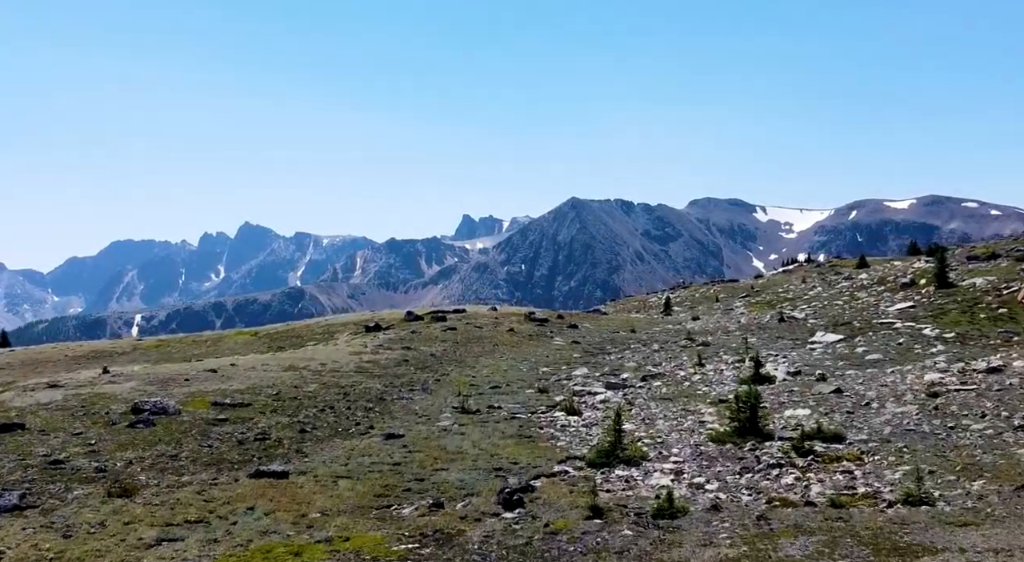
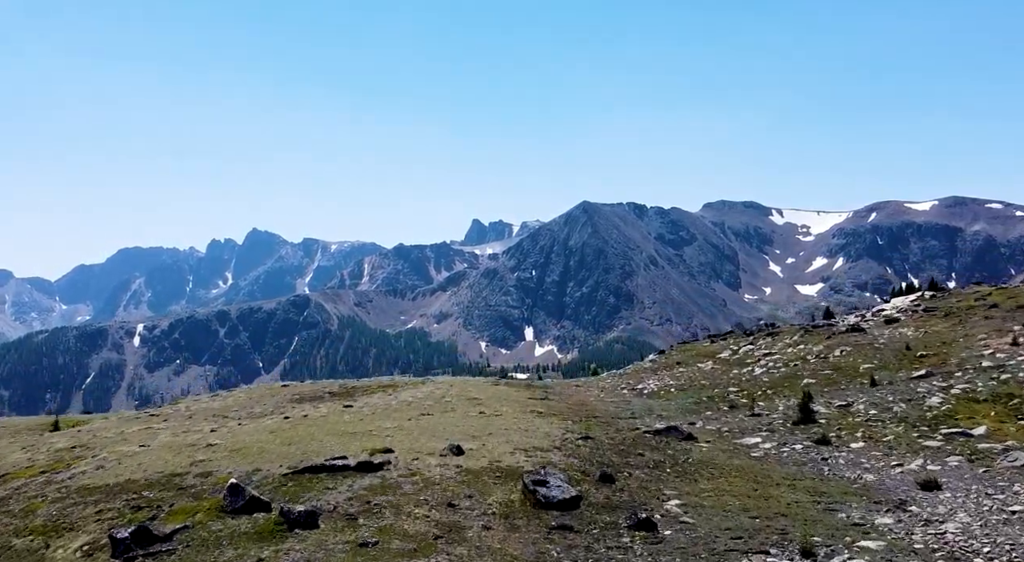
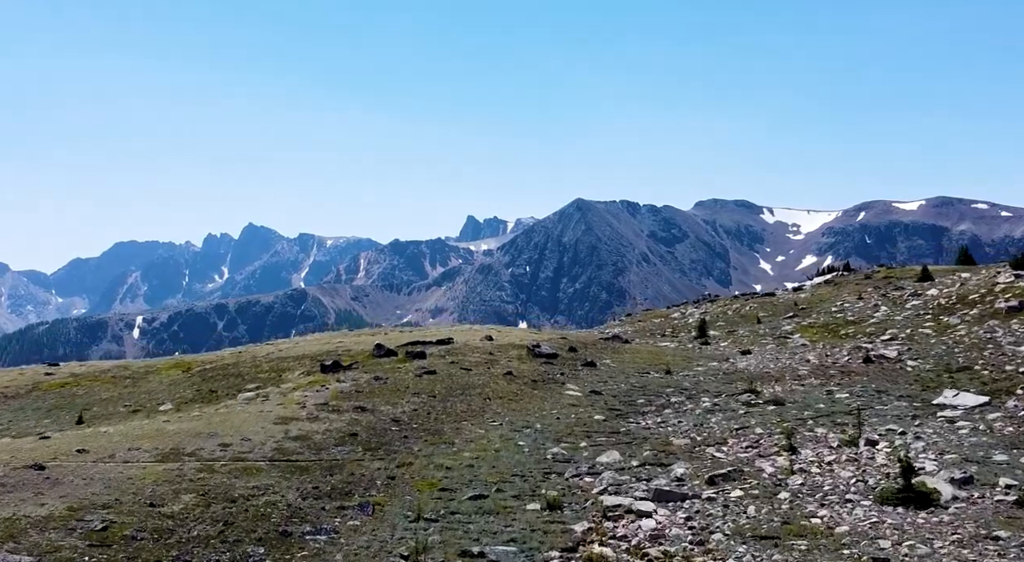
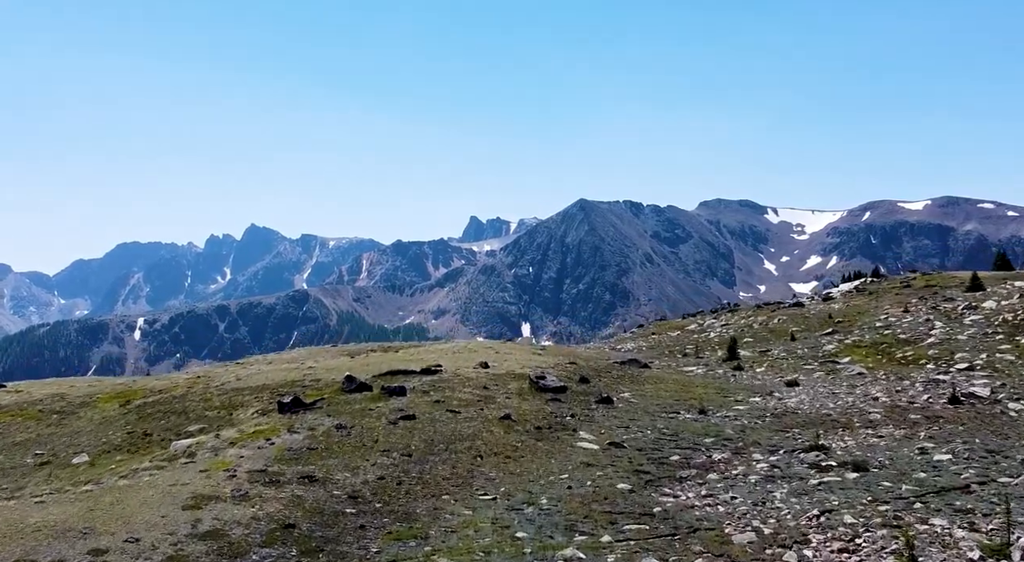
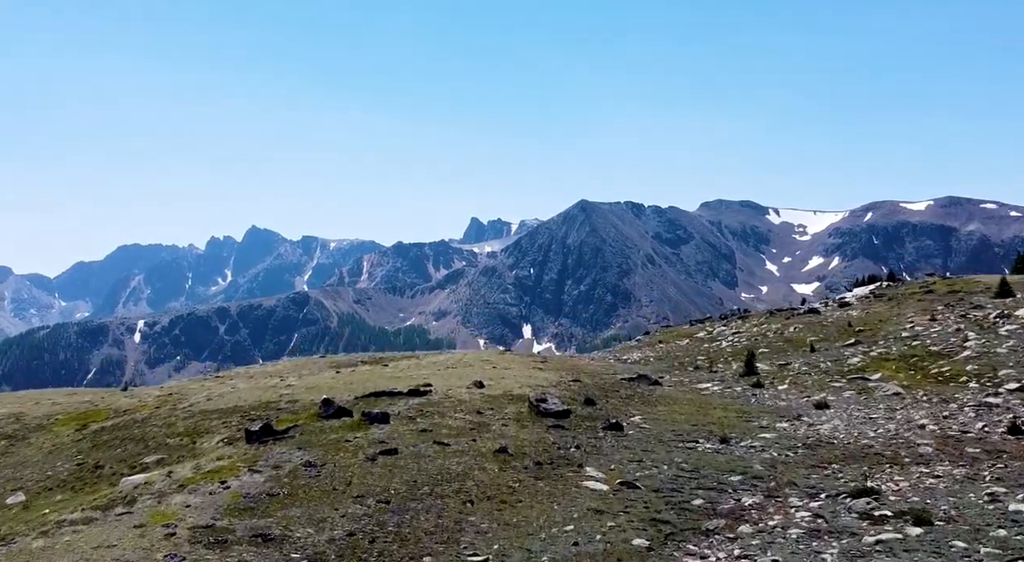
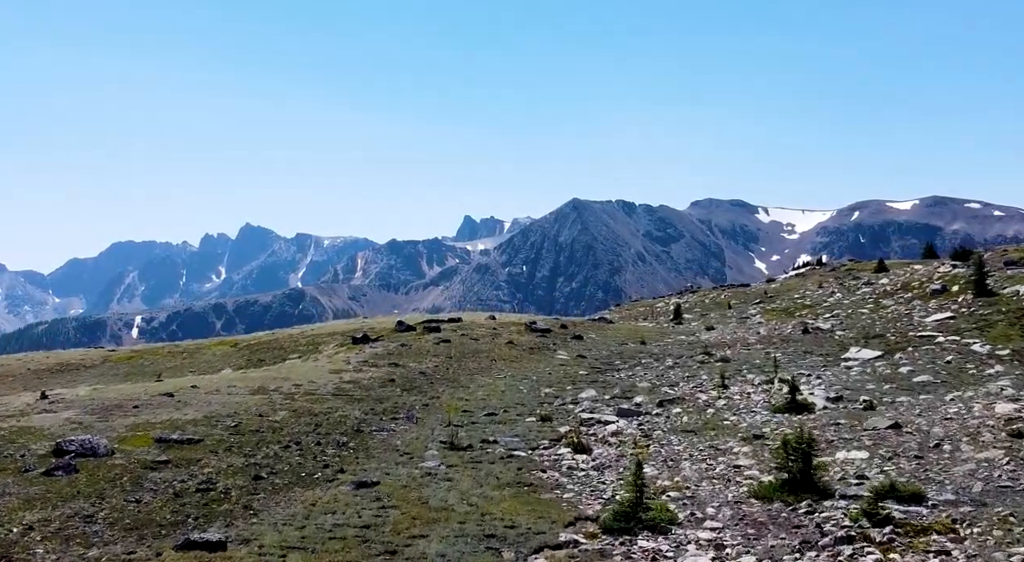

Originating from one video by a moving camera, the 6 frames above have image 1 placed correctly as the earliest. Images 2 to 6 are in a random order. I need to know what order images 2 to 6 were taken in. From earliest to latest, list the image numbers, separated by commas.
6, 3, 4, 5, 2
